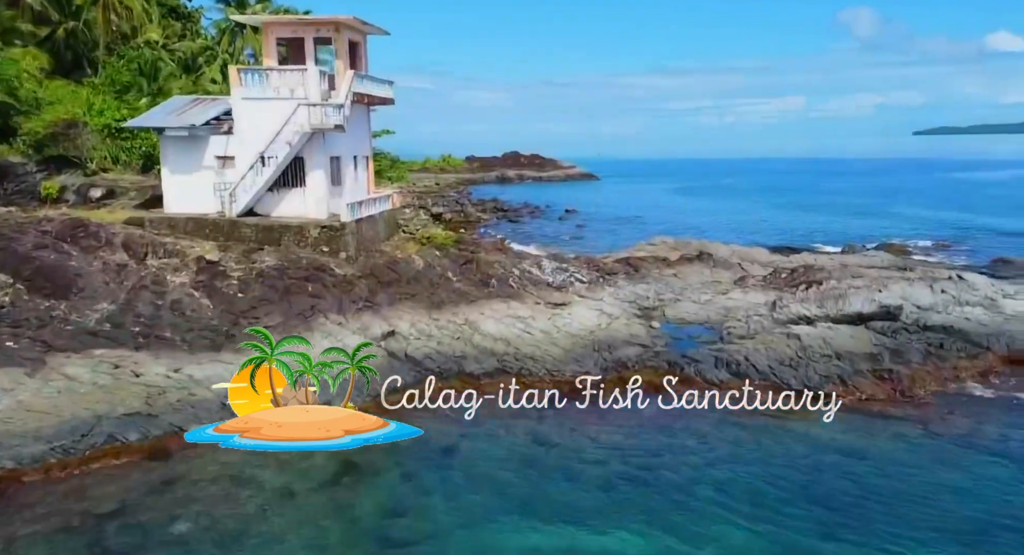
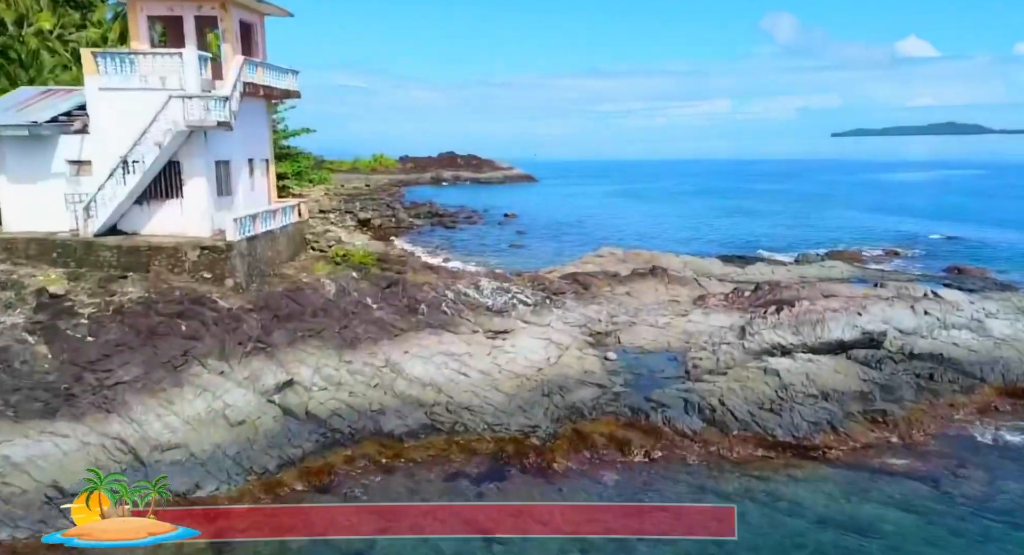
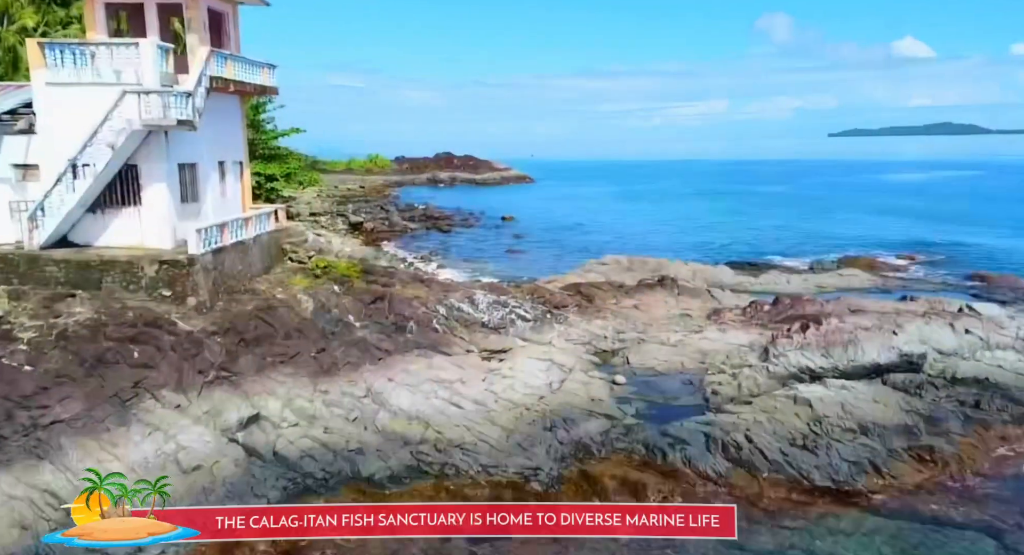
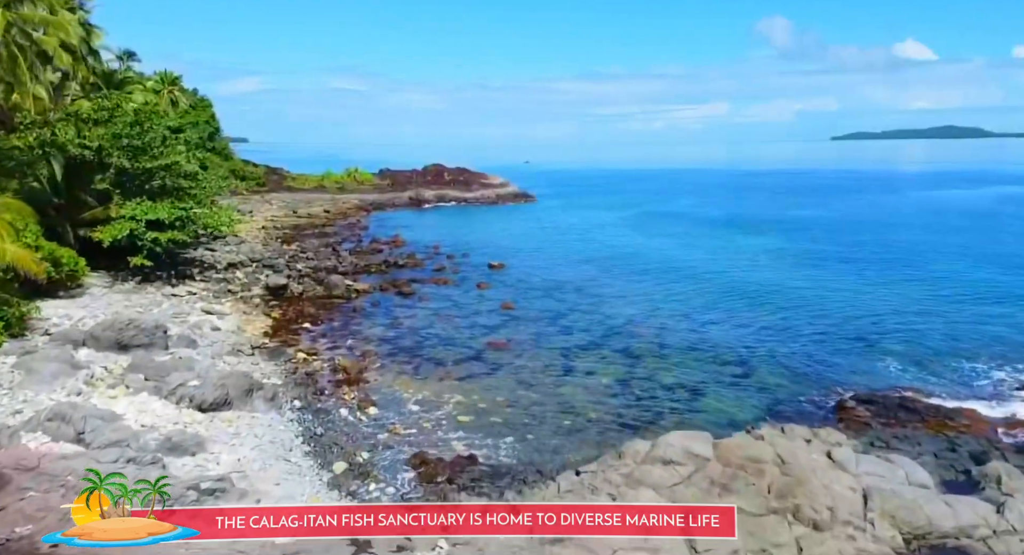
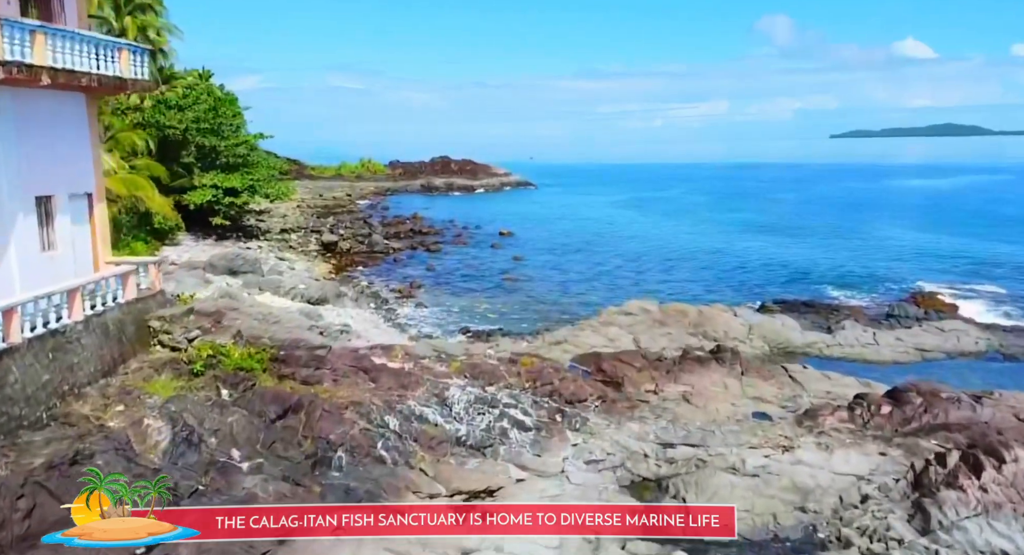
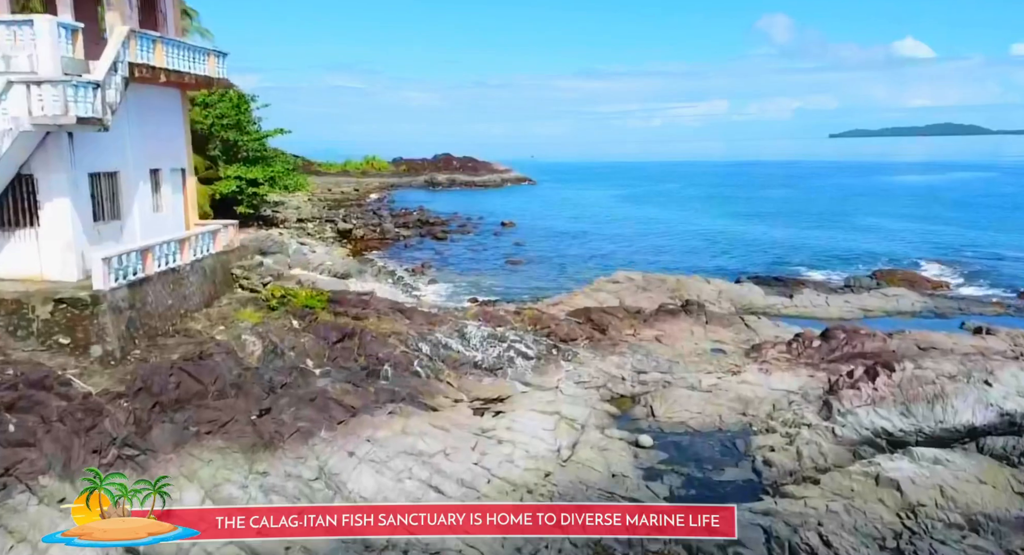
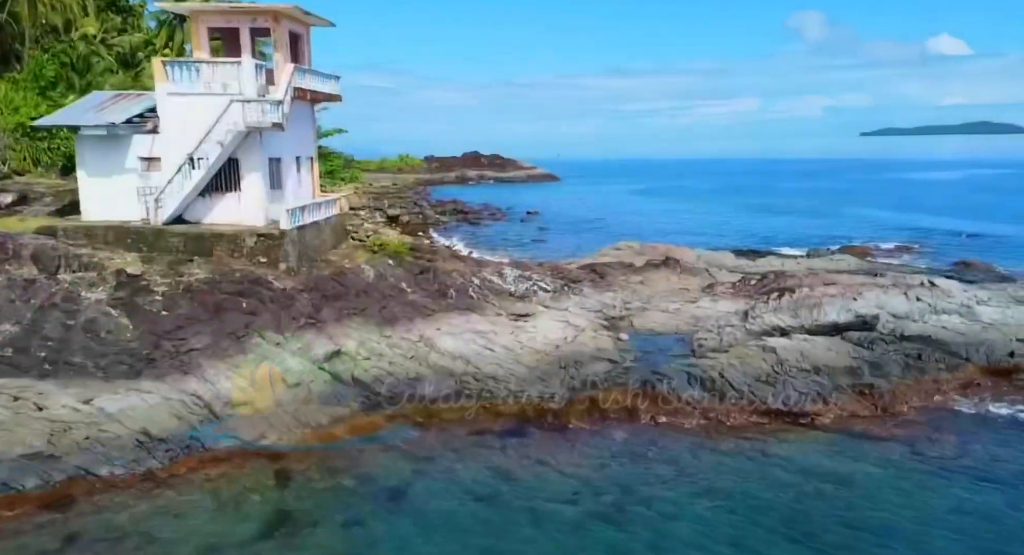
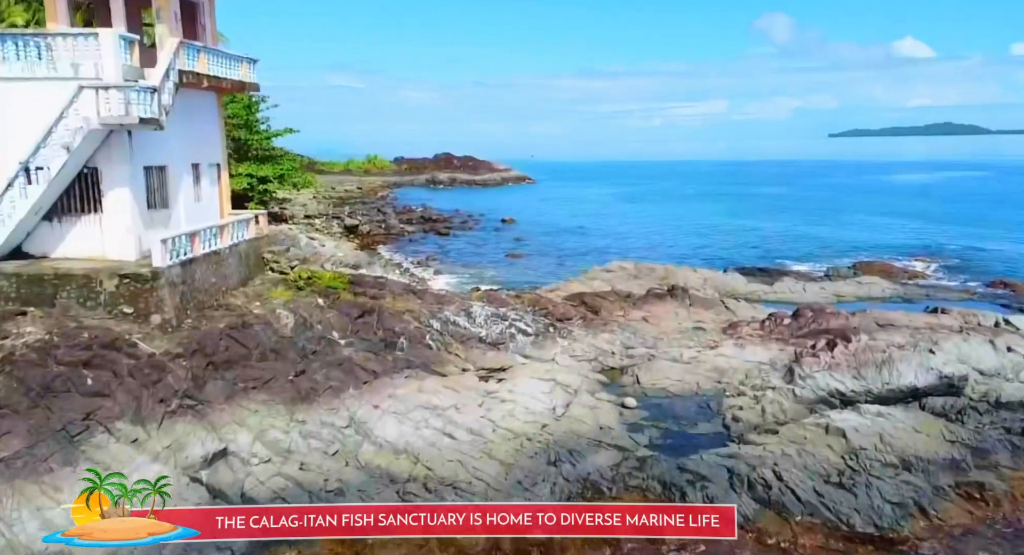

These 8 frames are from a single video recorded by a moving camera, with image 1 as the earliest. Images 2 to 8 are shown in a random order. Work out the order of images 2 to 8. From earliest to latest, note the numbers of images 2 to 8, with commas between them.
7, 2, 3, 8, 6, 5, 4
